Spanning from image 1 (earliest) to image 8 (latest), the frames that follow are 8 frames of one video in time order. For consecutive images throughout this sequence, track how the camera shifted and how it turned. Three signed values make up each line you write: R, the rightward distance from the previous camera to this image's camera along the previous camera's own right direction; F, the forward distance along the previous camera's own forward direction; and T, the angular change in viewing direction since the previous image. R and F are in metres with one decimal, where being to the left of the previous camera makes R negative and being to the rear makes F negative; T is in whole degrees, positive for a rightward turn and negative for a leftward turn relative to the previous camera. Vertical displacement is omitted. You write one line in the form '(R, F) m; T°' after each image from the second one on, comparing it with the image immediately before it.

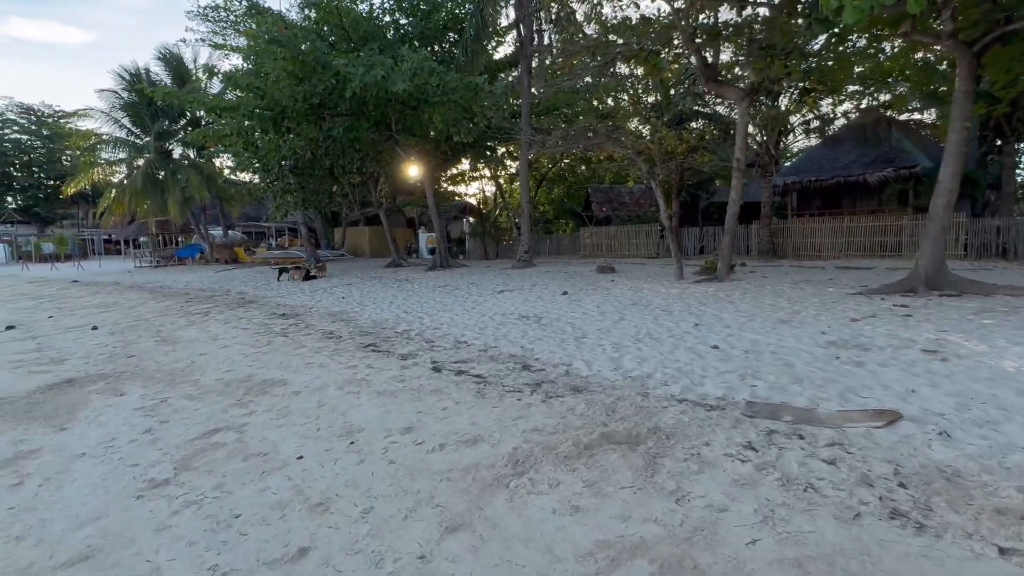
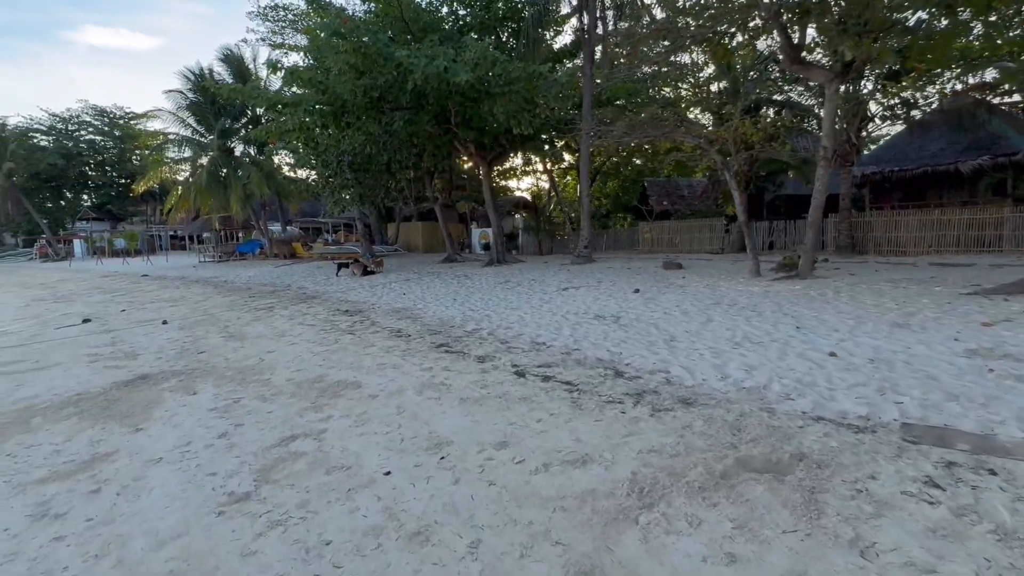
(-0.4, +0.4) m; -5°
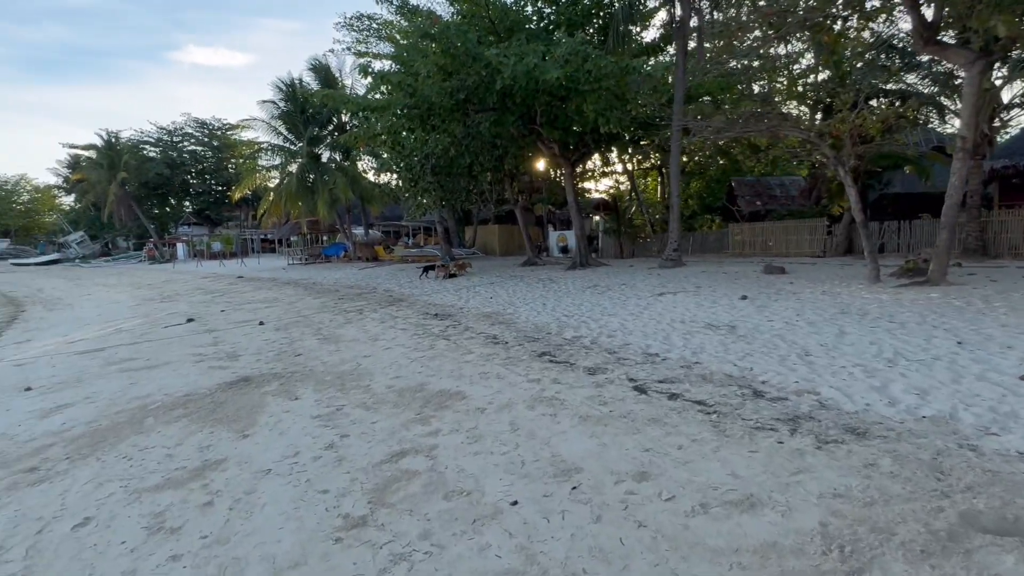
(-0.4, +0.4) m; -7°
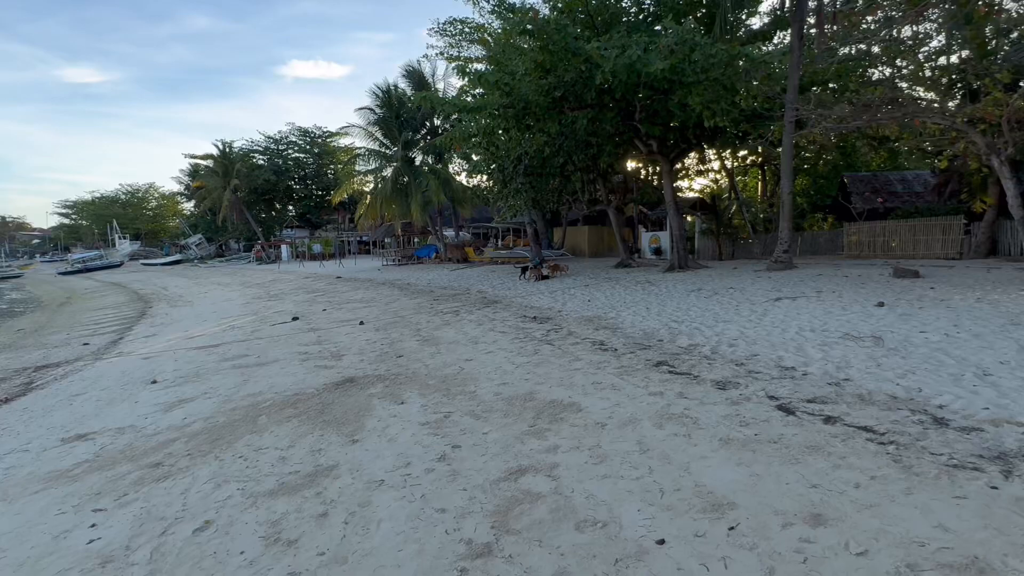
(-0.3, +0.4) m; -8°
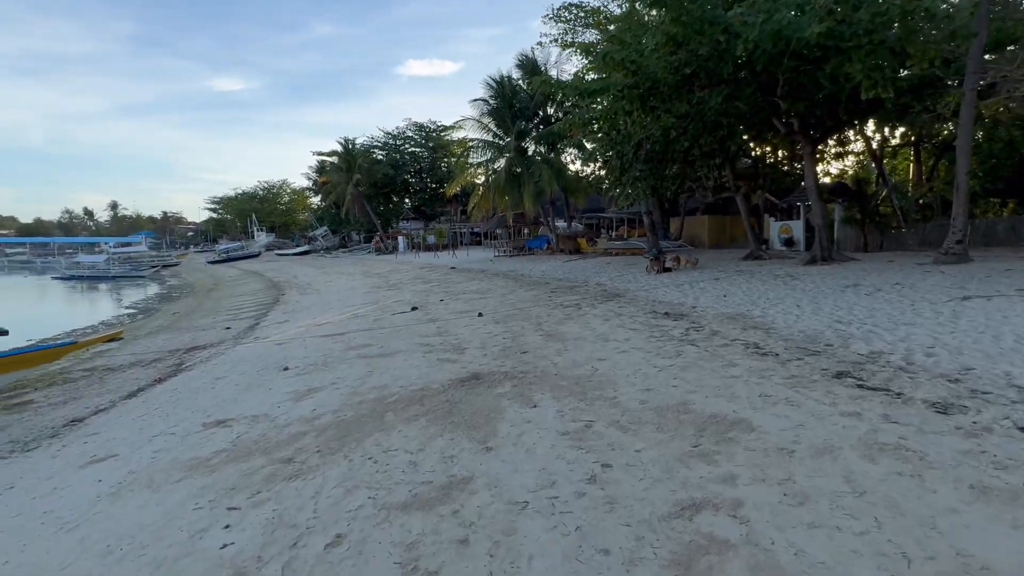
(-0.4, +0.6) m; -10°
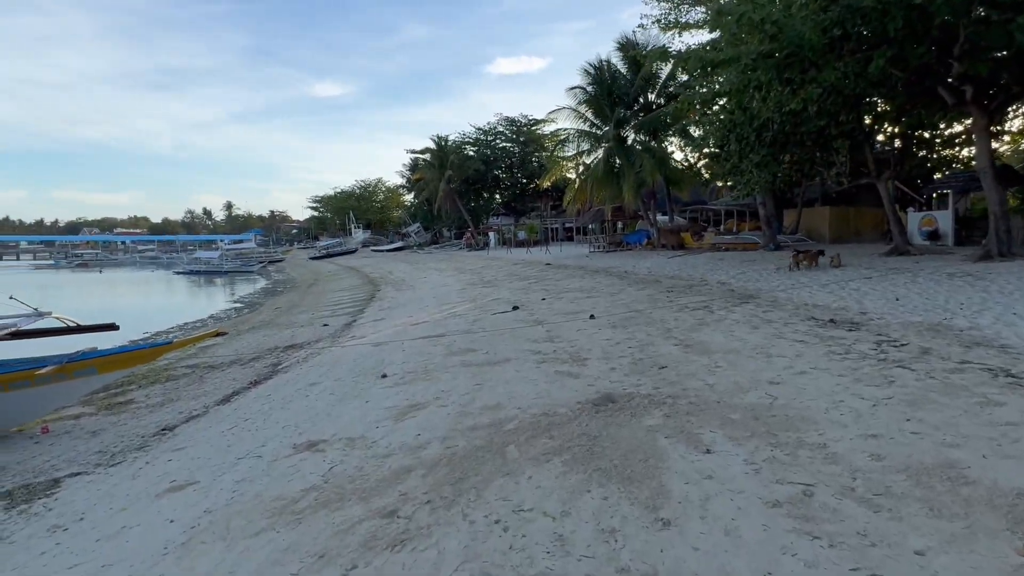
(-0.5, +1.2) m; -8°
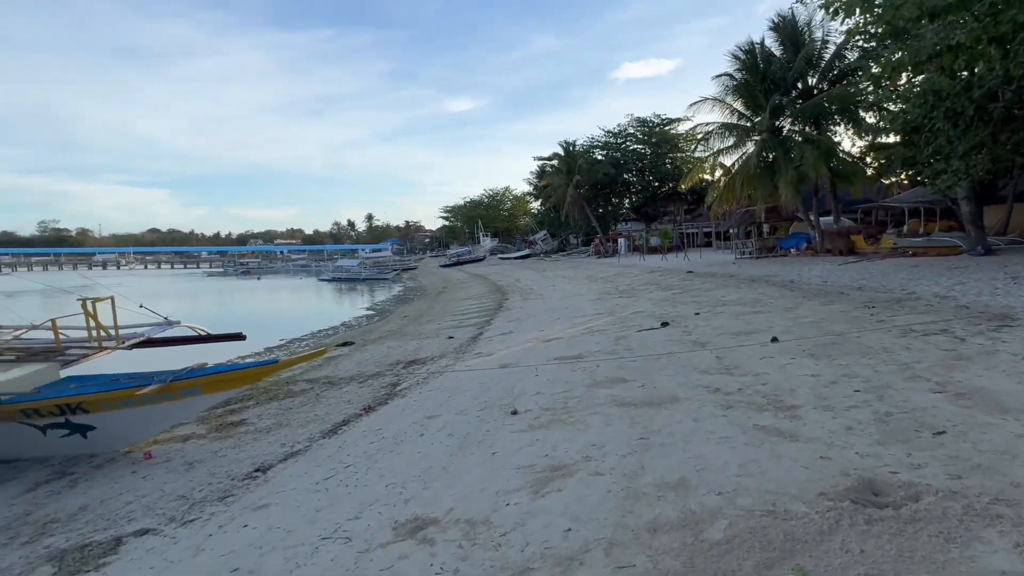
(-0.4, +1.7) m; -12°
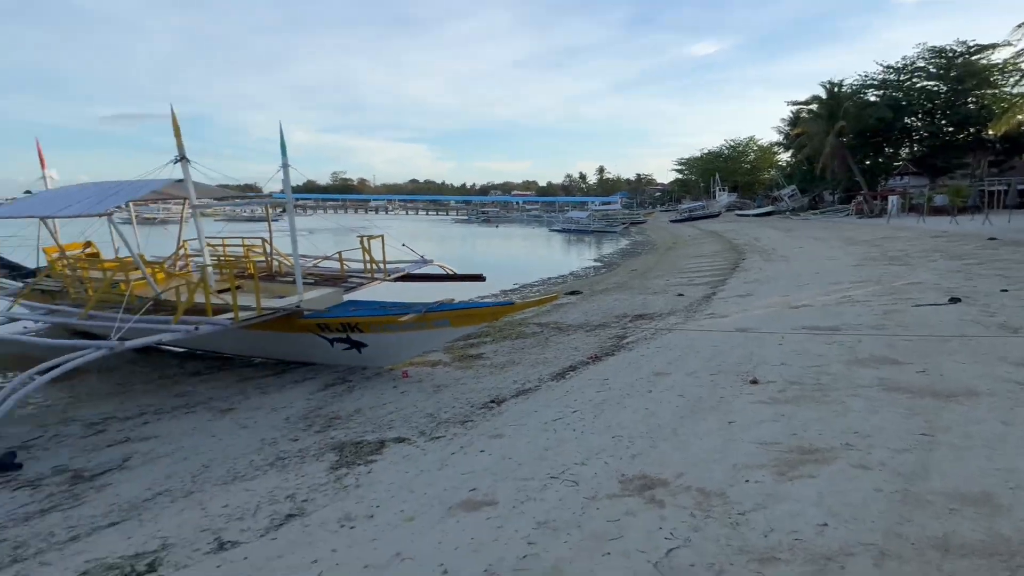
(-0.1, +0.2) m; -22°
